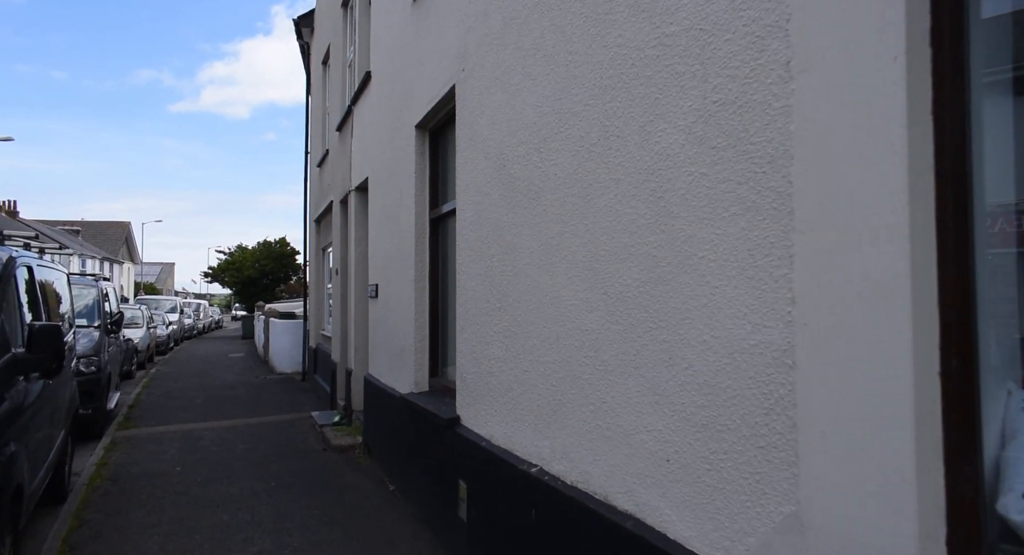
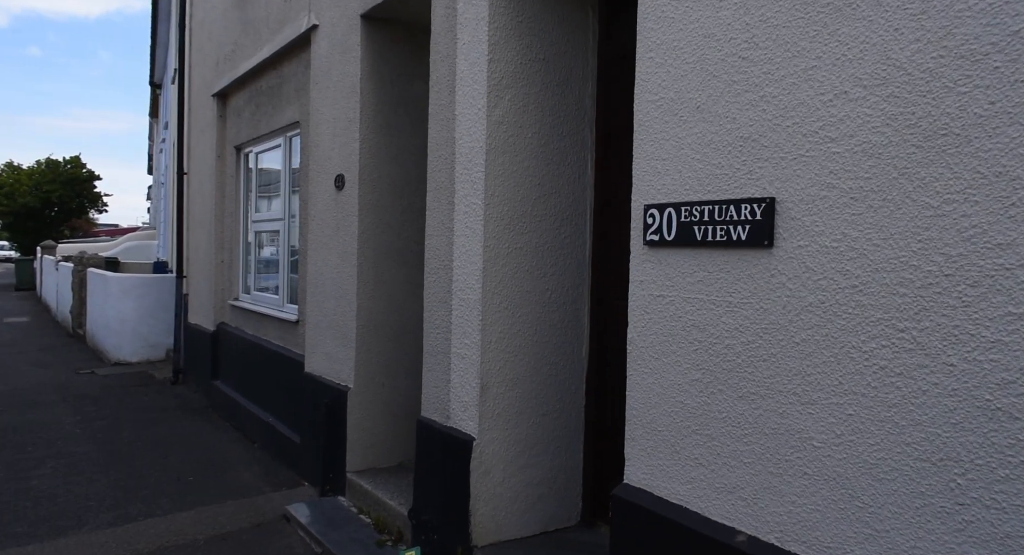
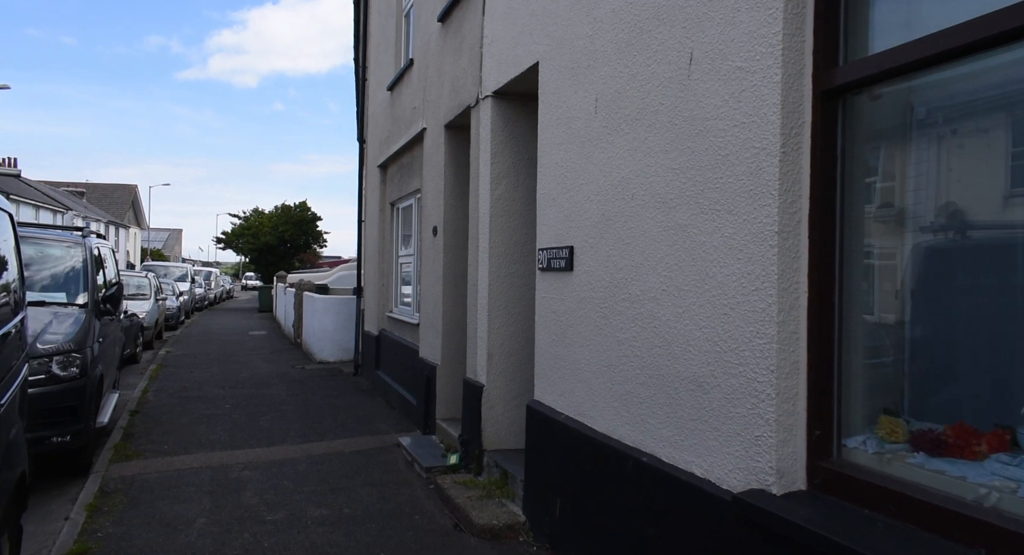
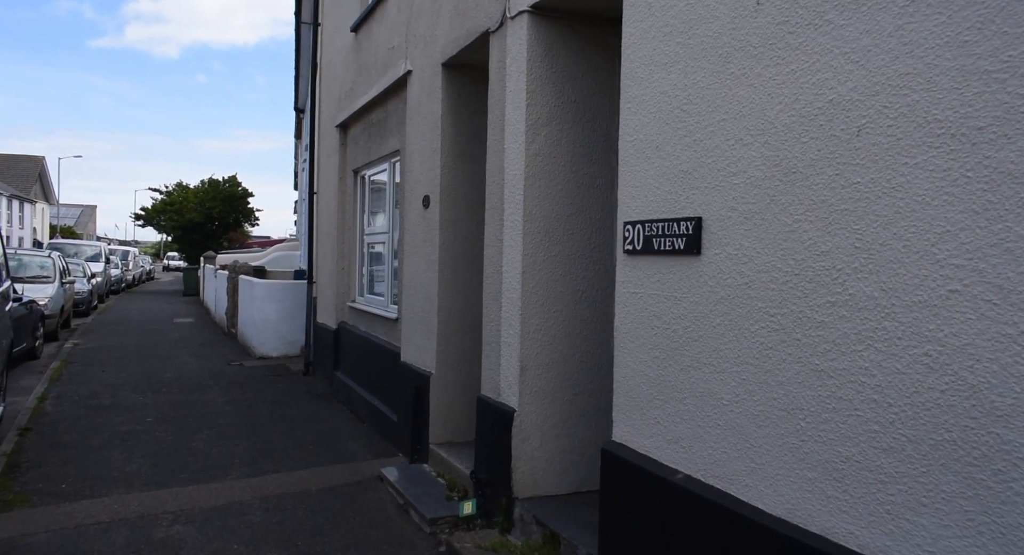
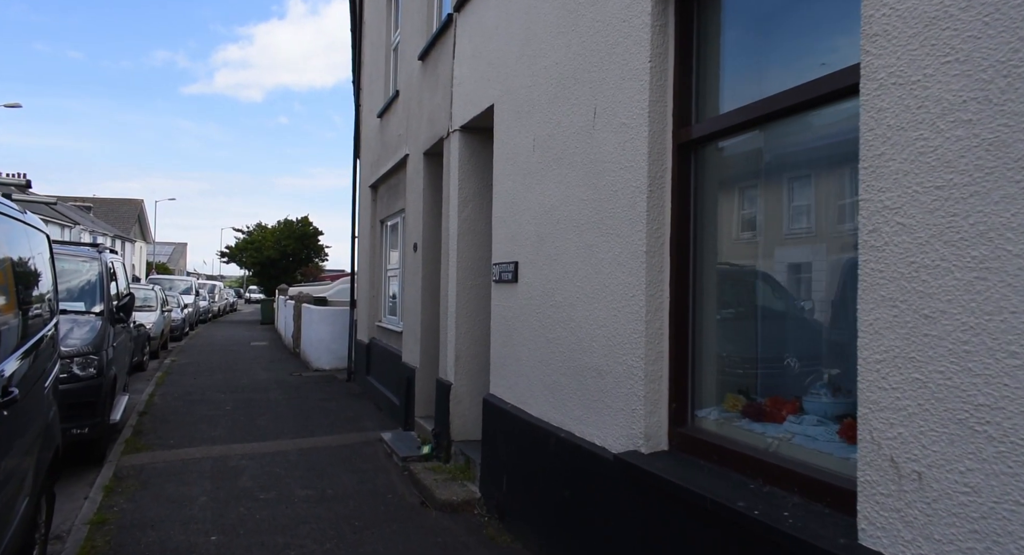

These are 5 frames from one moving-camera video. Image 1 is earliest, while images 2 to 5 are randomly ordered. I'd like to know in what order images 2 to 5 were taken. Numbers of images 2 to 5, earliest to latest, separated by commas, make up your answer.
5, 3, 4, 2
